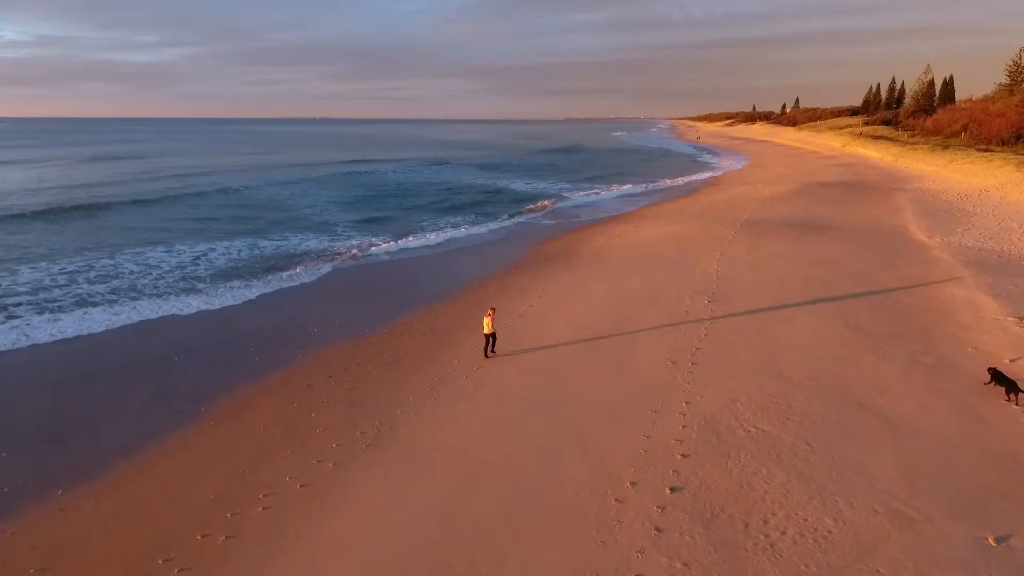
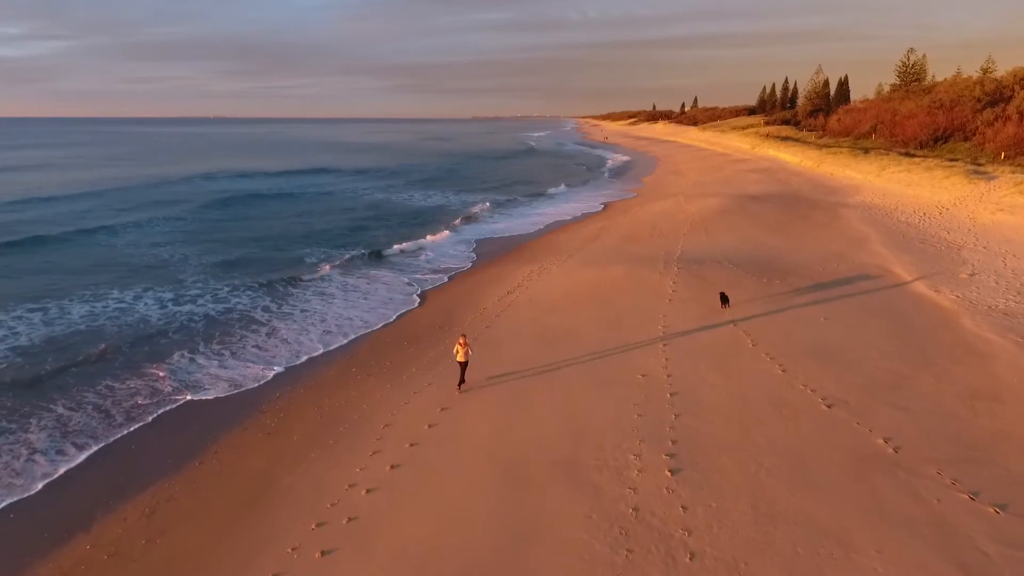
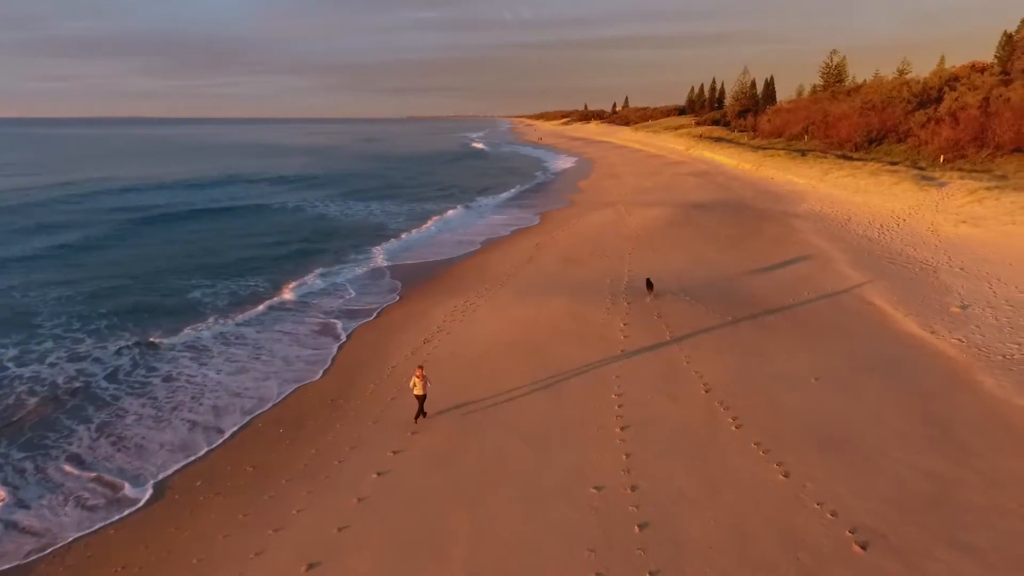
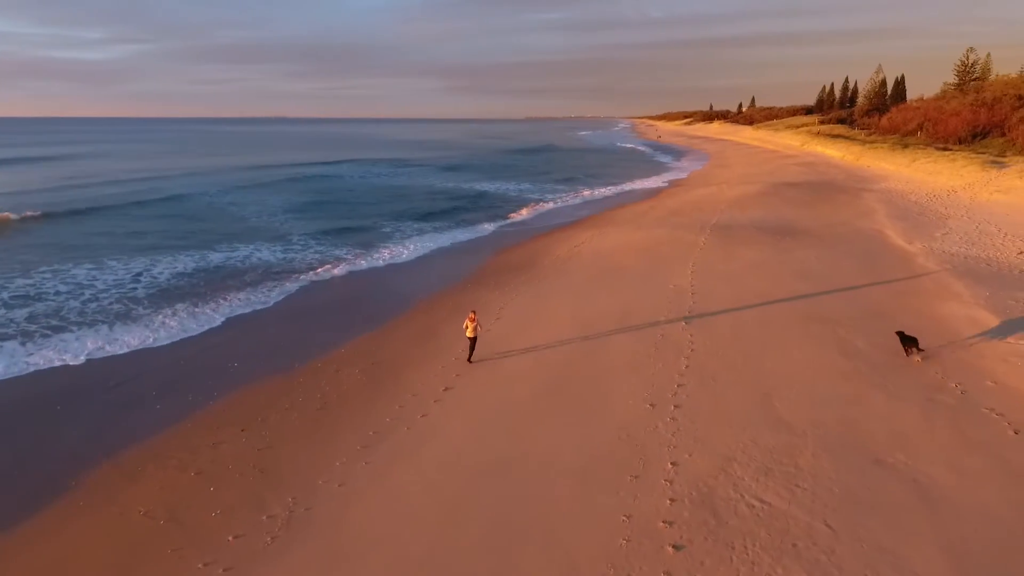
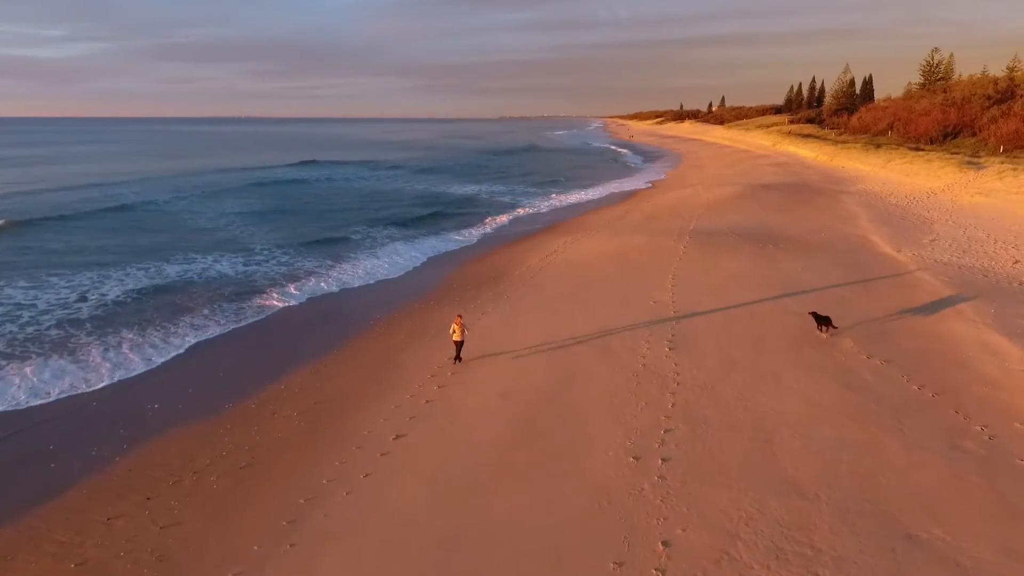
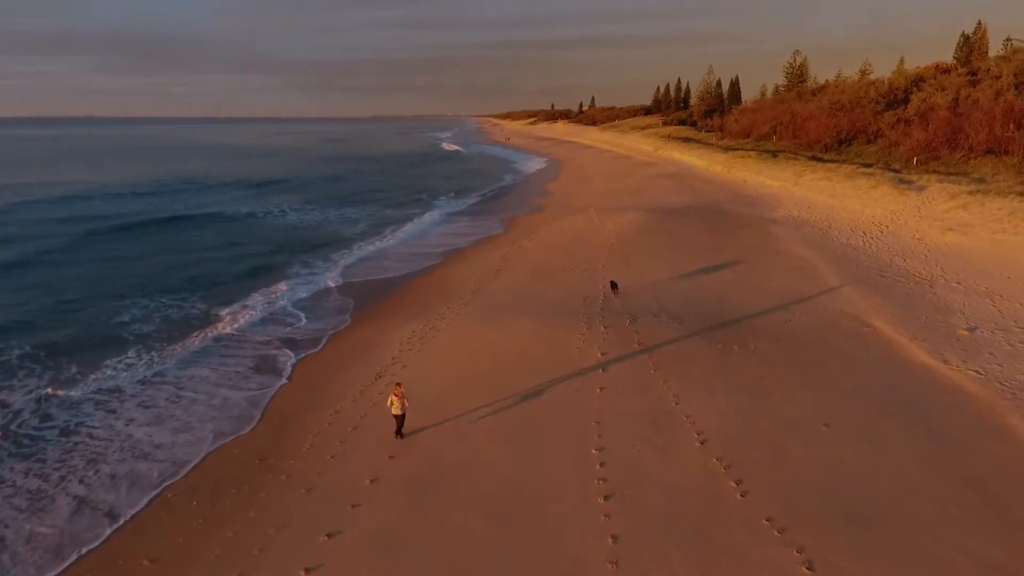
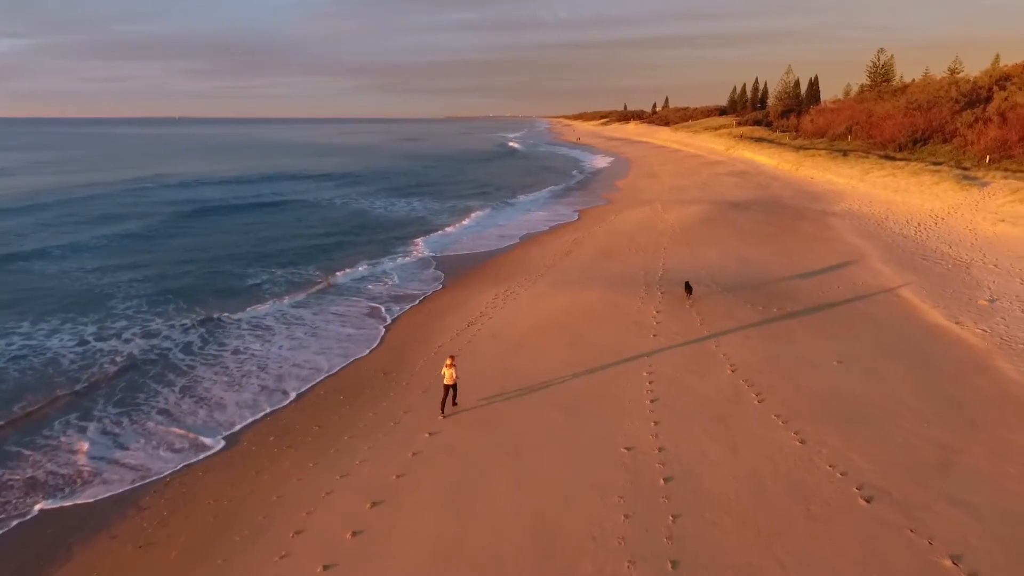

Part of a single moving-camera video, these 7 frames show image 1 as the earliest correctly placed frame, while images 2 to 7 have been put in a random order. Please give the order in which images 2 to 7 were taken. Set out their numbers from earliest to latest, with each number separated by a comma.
4, 5, 2, 7, 3, 6
